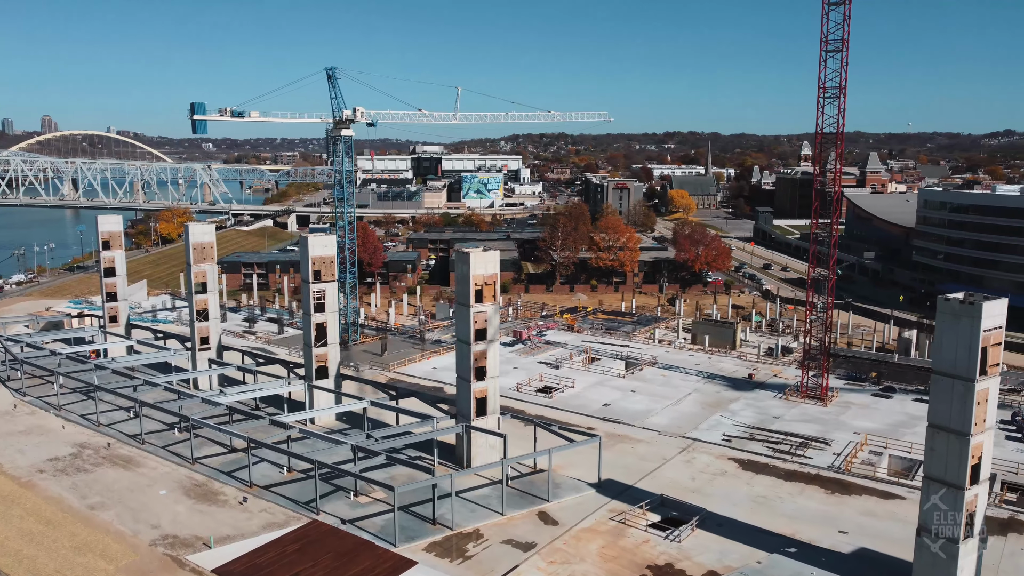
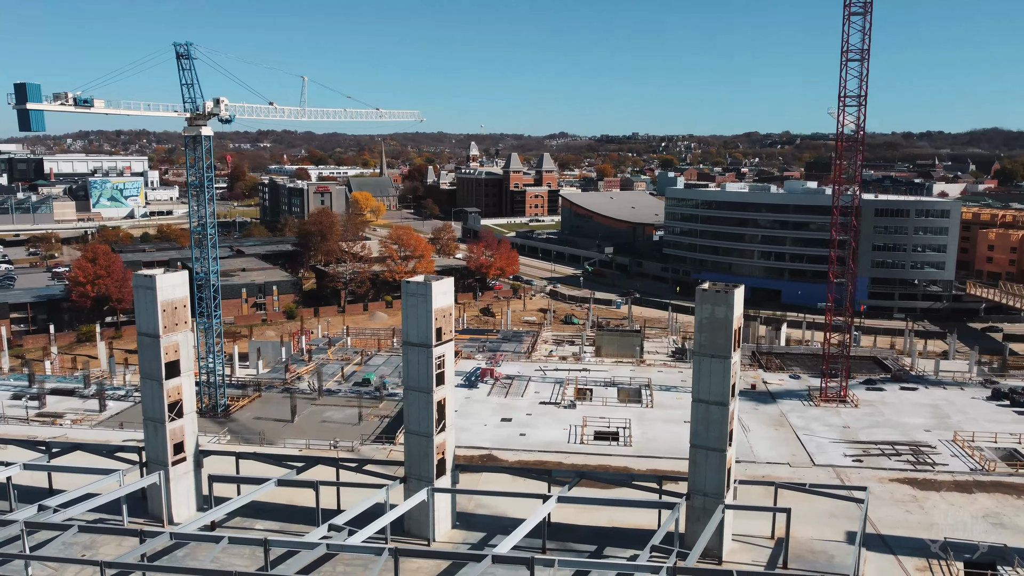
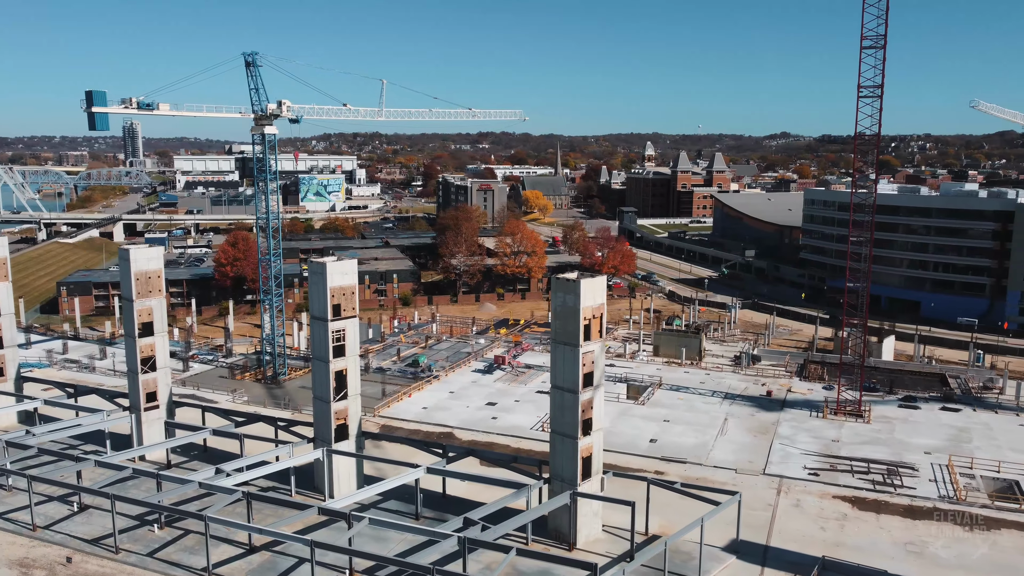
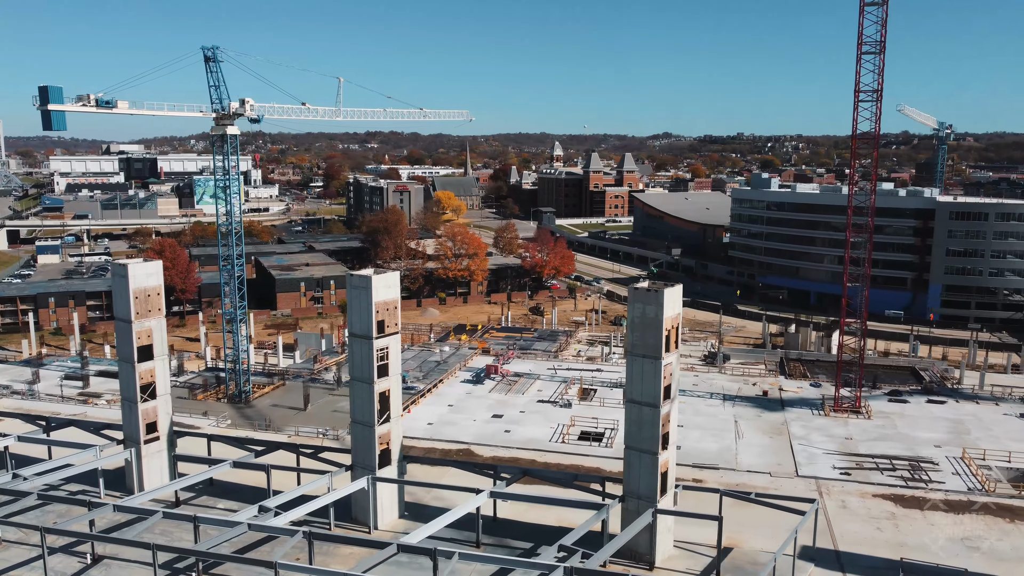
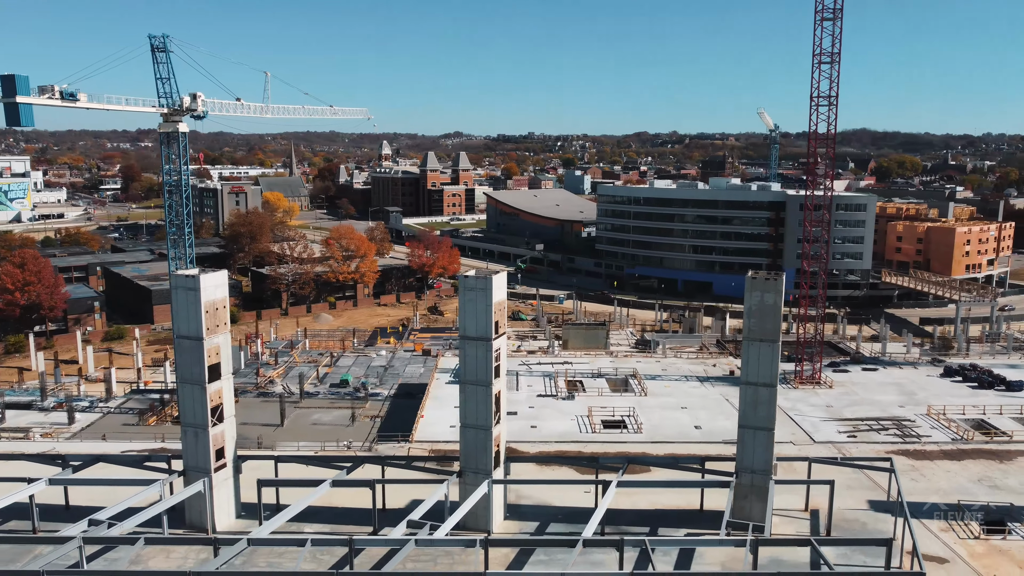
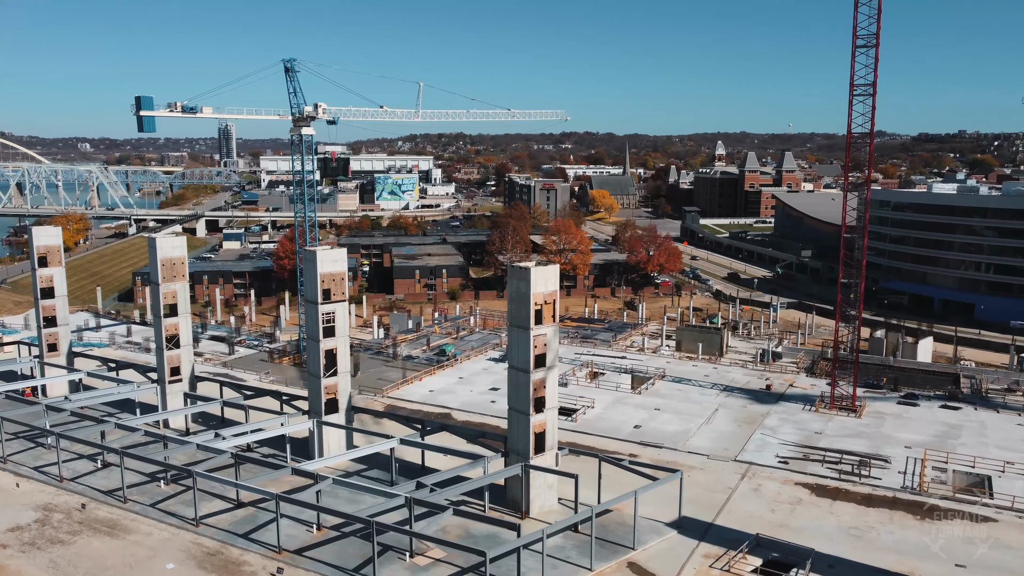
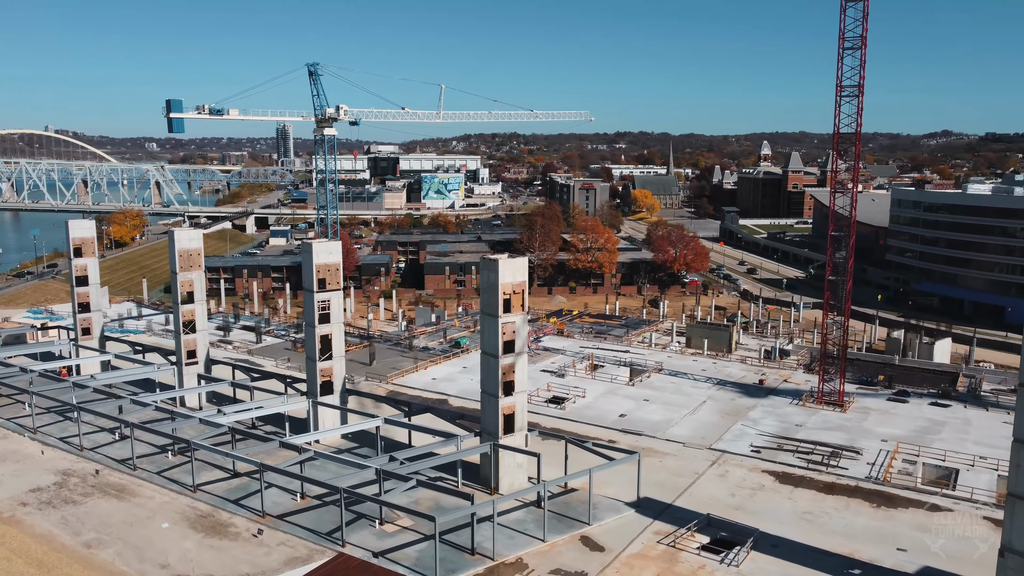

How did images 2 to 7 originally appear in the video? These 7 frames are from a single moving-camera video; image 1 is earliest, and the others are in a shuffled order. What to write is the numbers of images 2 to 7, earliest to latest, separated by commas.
7, 6, 3, 4, 2, 5
